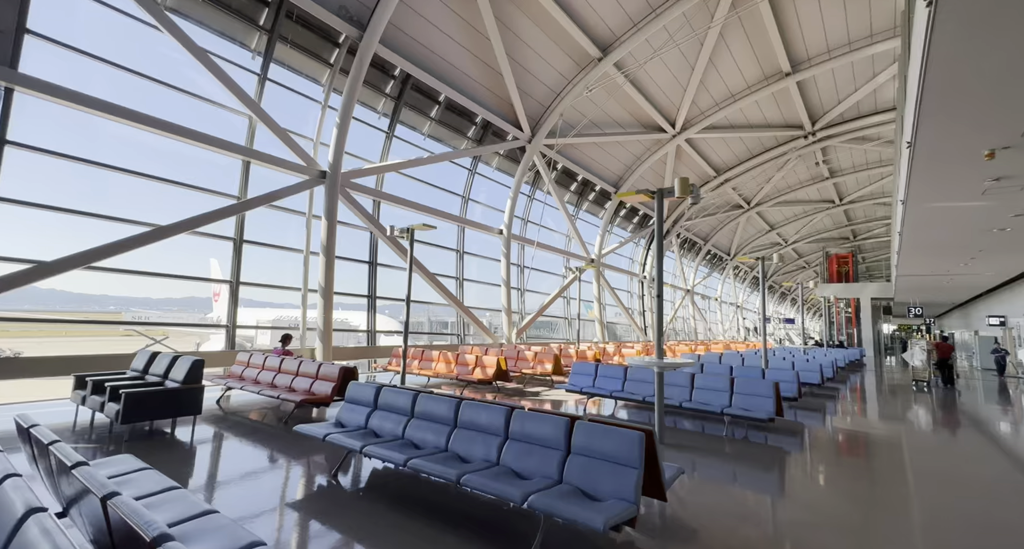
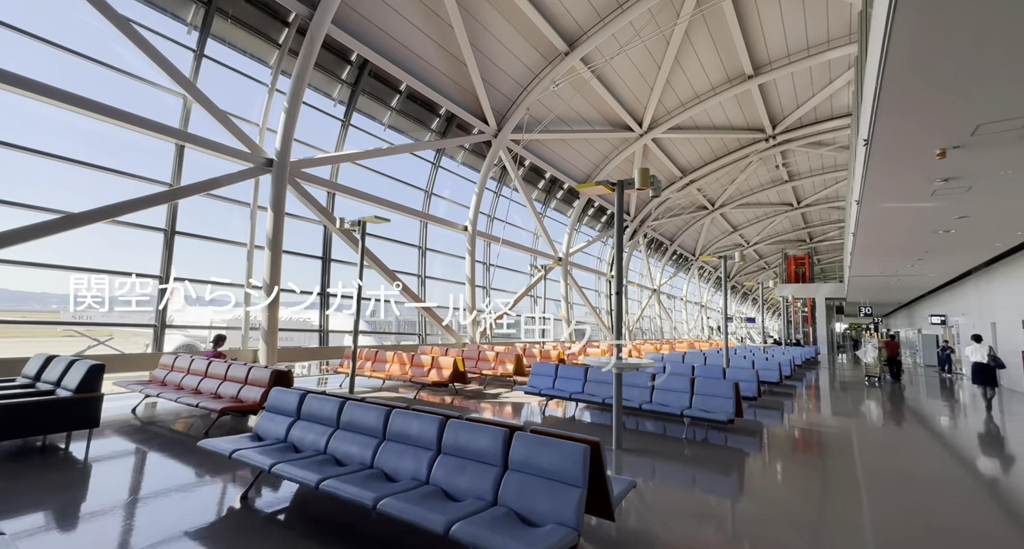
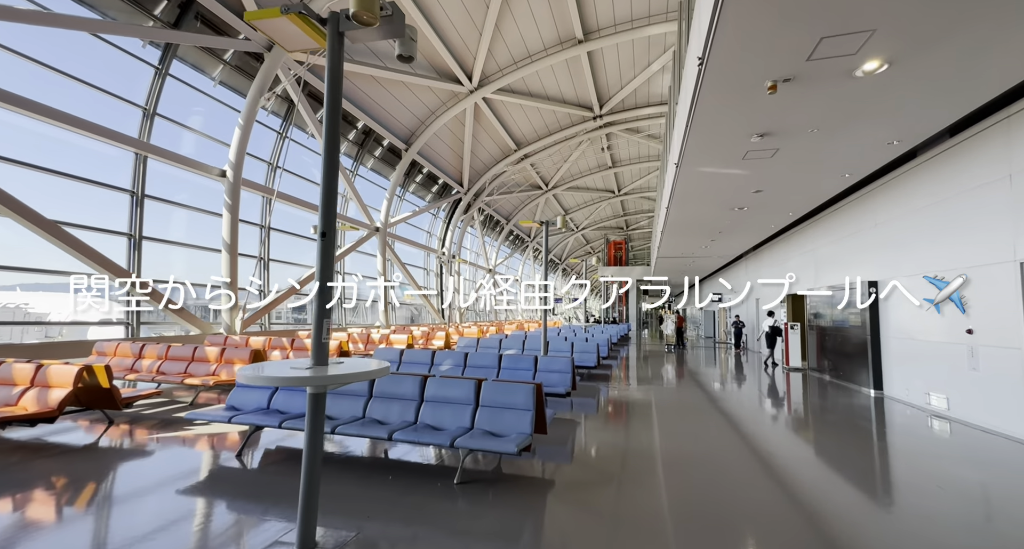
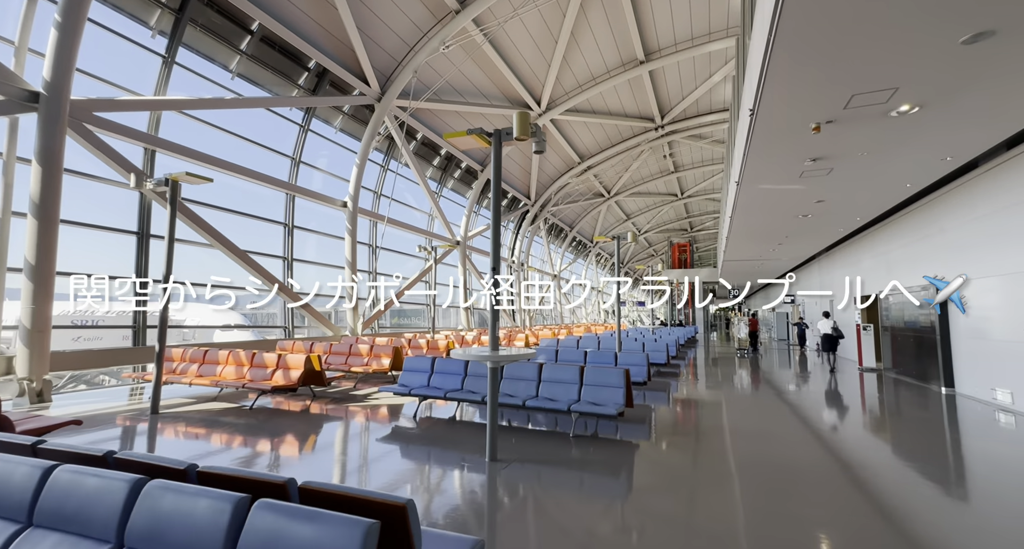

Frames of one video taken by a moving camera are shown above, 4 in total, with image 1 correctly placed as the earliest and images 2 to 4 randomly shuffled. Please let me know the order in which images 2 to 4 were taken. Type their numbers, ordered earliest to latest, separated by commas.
2, 4, 3
